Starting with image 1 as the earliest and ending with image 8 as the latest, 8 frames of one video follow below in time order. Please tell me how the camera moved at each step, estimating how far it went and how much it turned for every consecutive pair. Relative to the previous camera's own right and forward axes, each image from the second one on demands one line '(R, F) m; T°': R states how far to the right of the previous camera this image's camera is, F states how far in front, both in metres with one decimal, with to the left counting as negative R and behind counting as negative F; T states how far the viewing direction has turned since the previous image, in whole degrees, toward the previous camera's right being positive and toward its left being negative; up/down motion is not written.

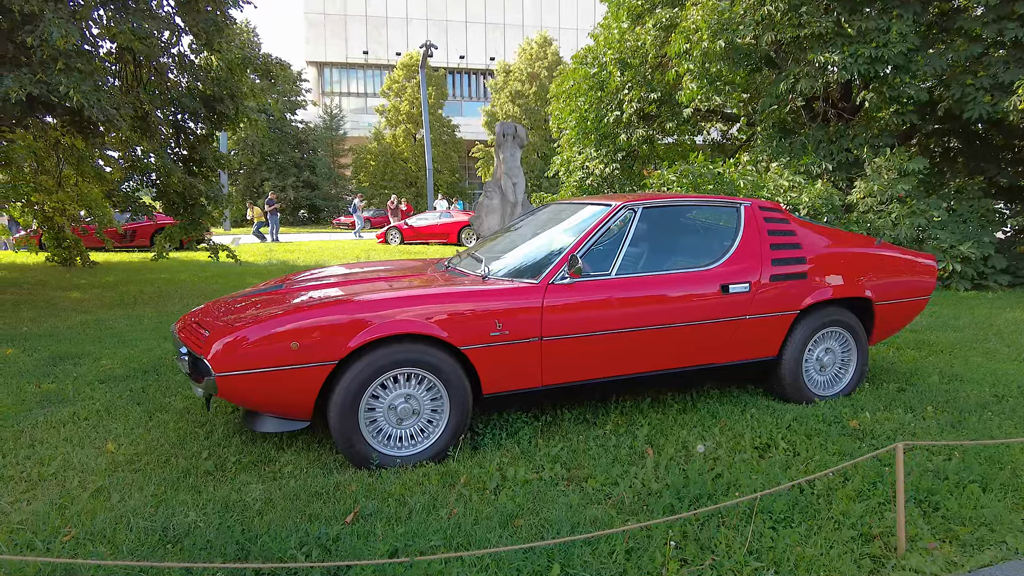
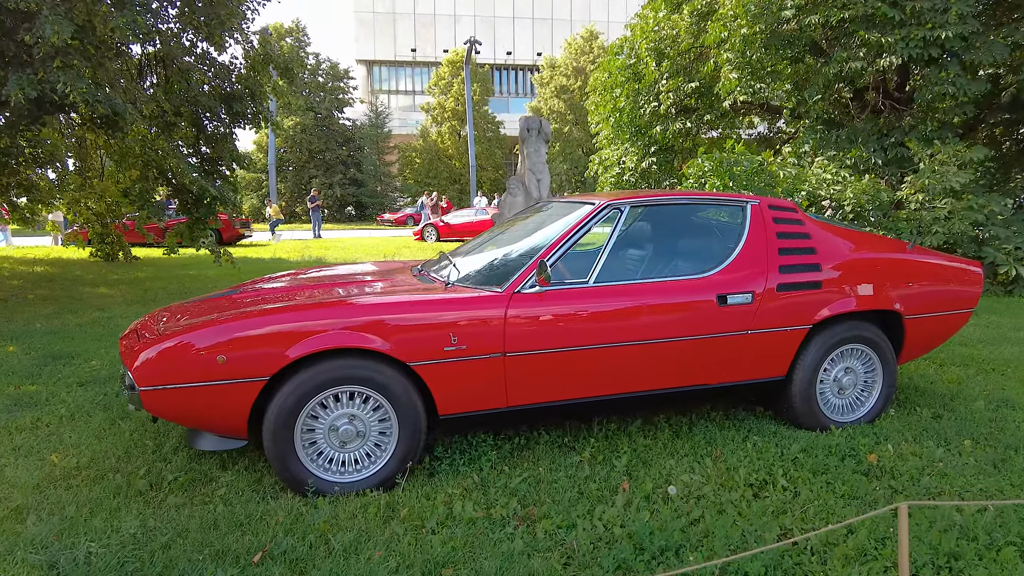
(+0.4, +0.4) m; -5°
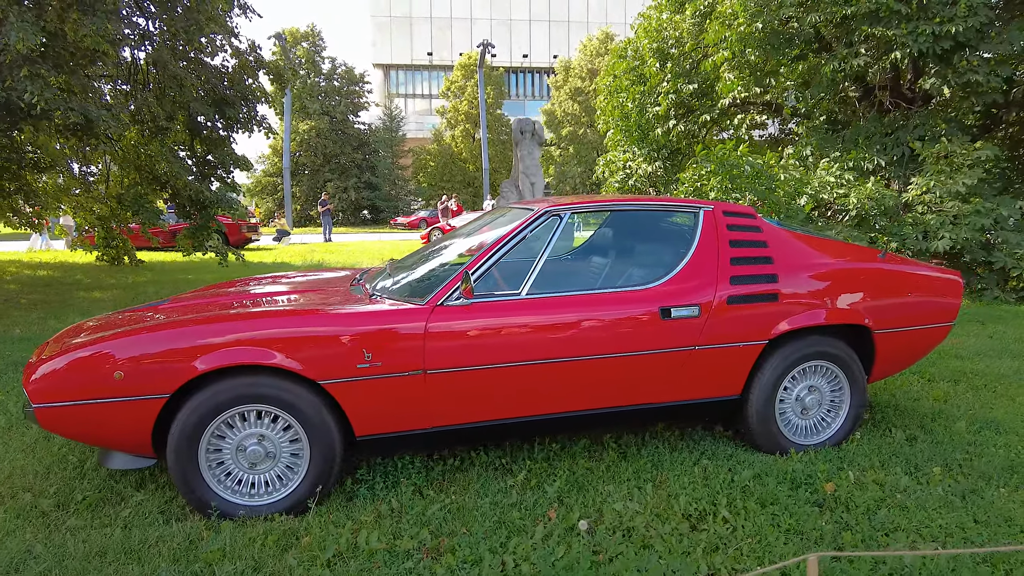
(+0.4, +0.2) m; -2°
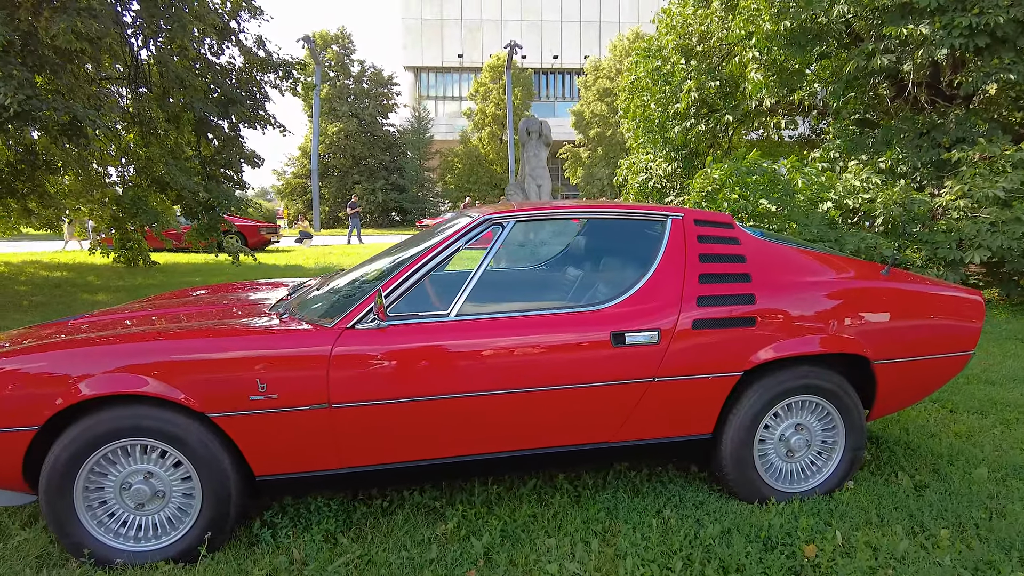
(+0.4, +0.4) m; -3°
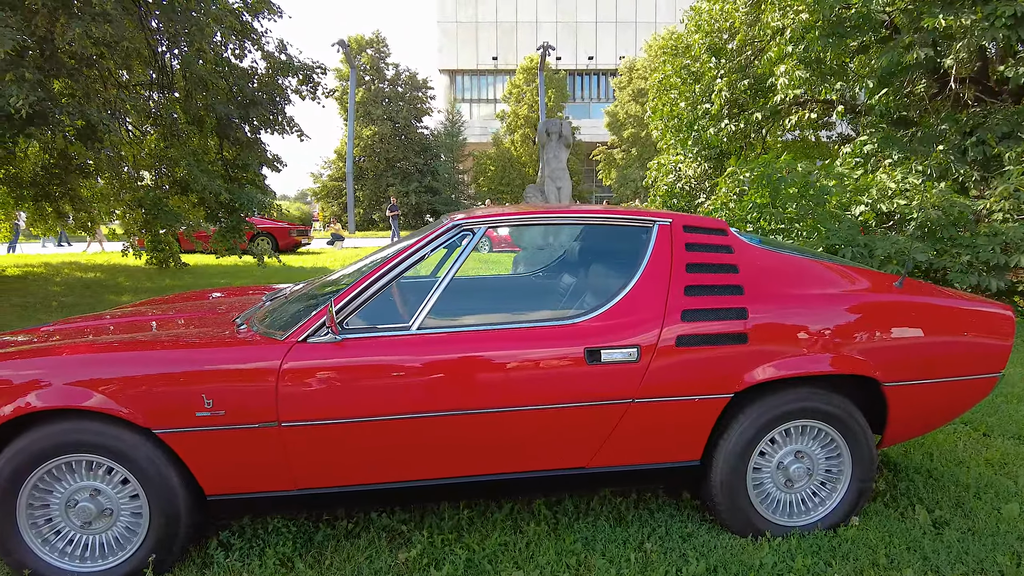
(+0.3, +0.2) m; -3°
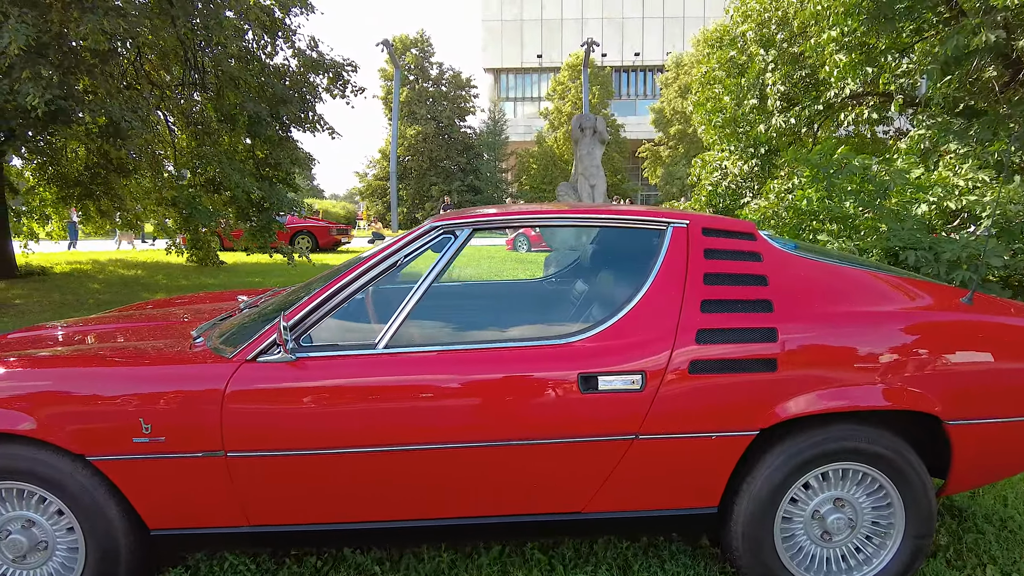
(+0.2, +0.4) m; -4°
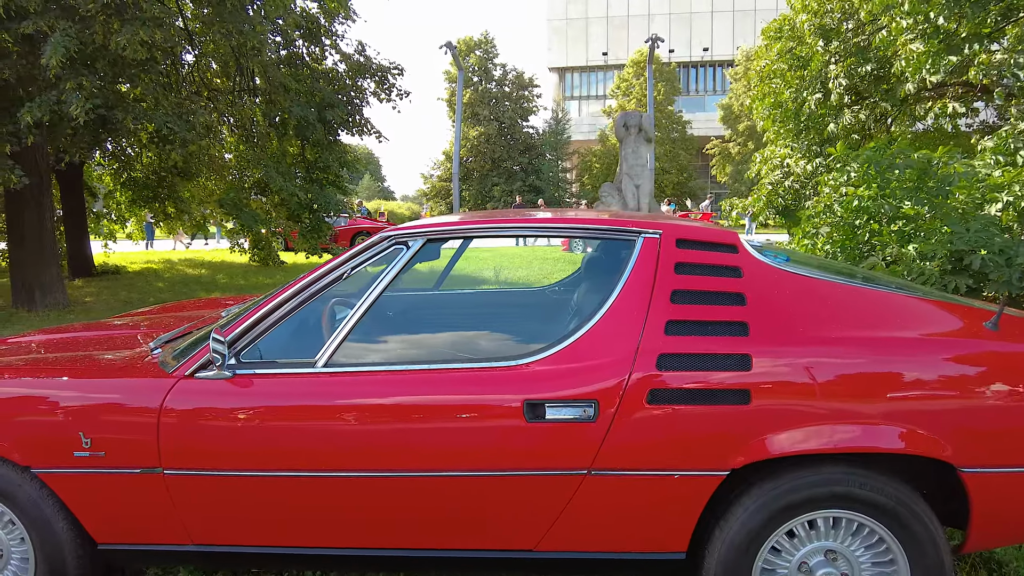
(+0.4, +0.2) m; -6°
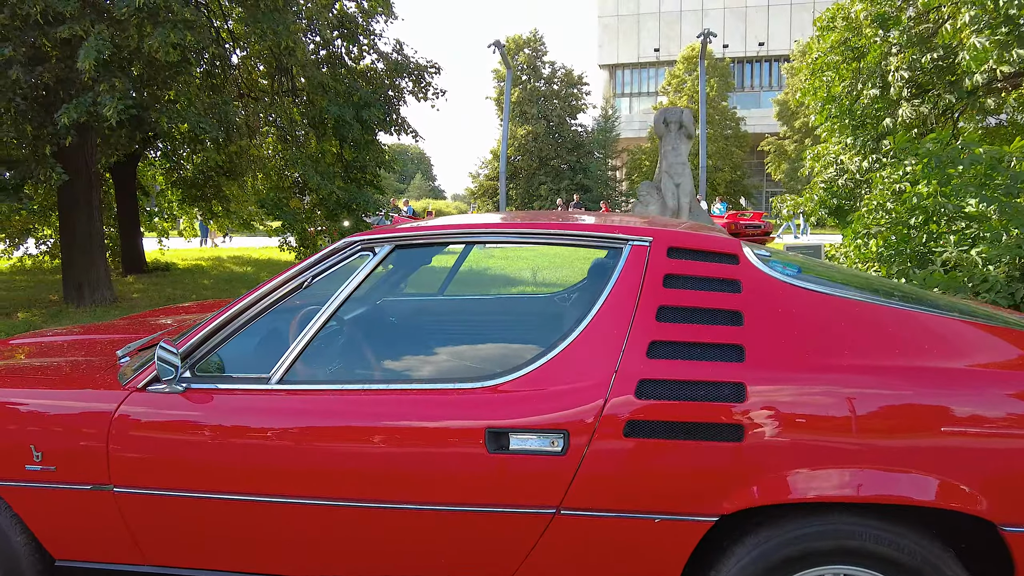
(+0.2, +0.2) m; -4°
